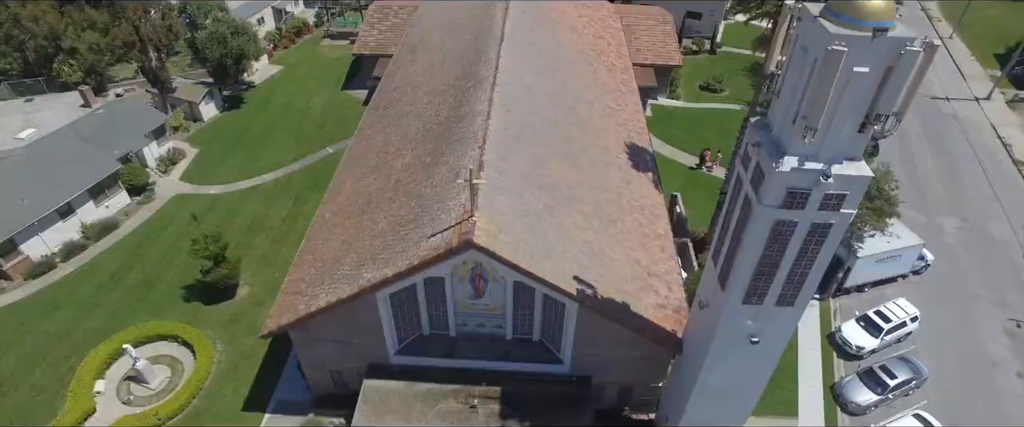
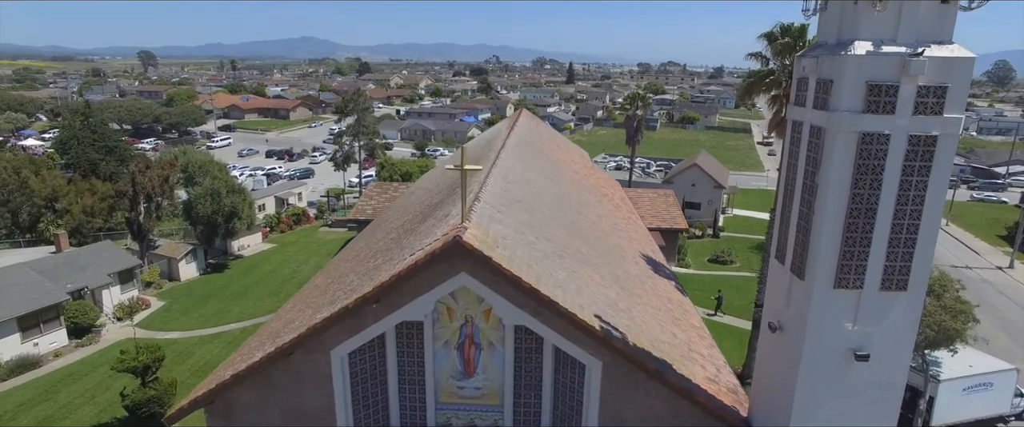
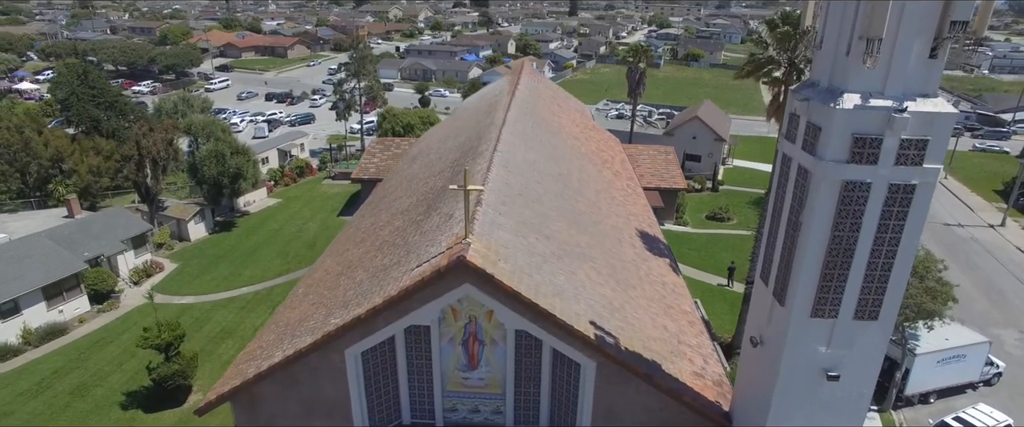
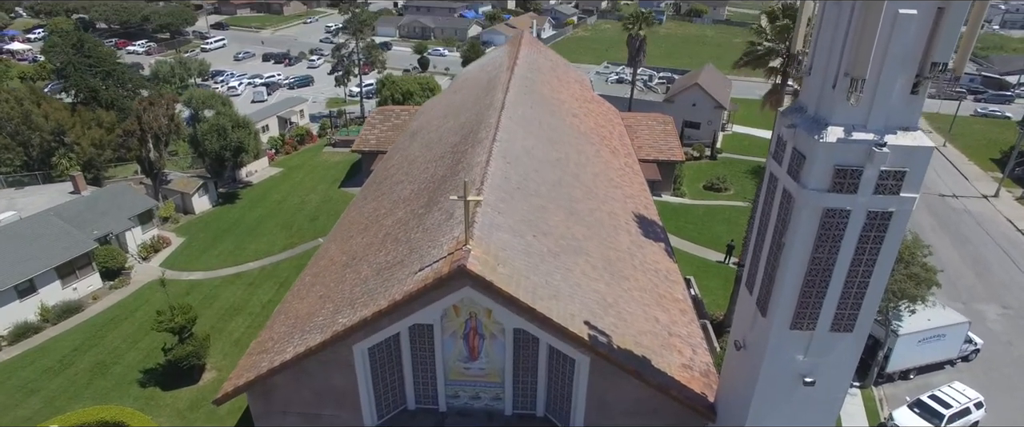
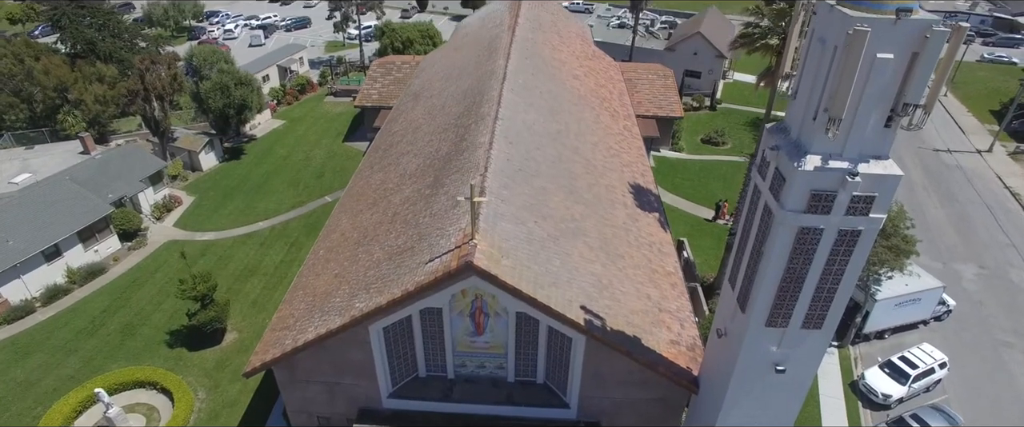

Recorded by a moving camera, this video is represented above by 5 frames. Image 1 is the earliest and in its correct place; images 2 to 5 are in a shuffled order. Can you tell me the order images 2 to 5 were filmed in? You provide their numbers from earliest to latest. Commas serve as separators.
5, 4, 3, 2
